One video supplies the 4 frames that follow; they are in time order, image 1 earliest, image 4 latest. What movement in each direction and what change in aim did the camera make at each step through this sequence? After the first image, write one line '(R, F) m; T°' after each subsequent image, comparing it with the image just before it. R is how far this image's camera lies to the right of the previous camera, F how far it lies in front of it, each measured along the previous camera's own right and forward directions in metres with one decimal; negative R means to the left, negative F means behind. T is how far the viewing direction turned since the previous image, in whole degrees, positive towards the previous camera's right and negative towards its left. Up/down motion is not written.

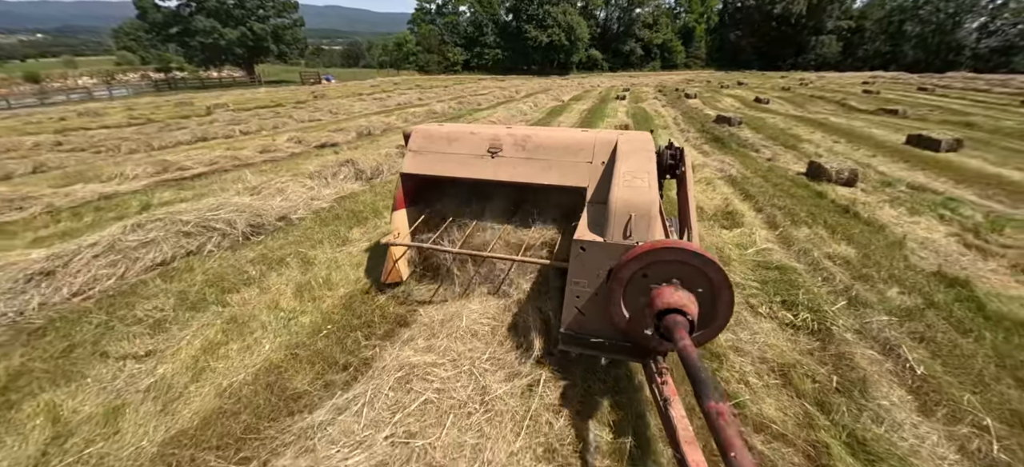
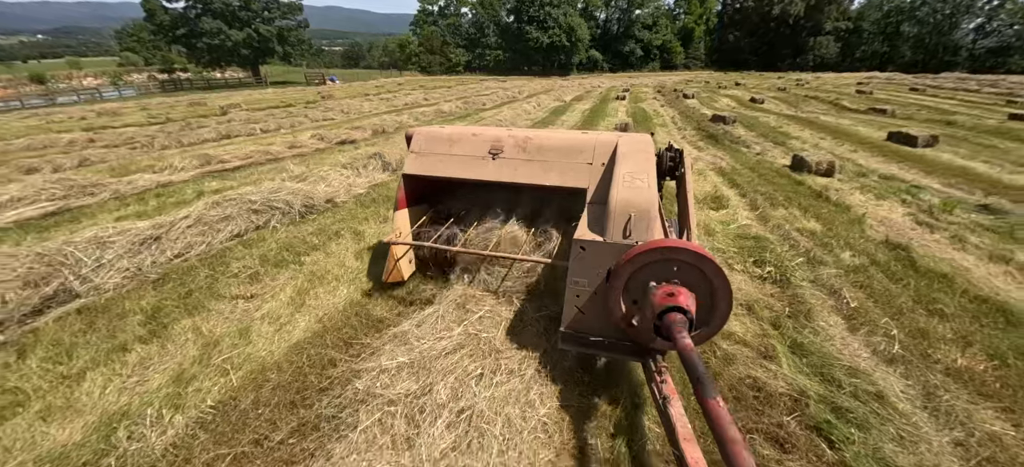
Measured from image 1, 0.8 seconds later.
(-0.3, -0.8) m; 0°
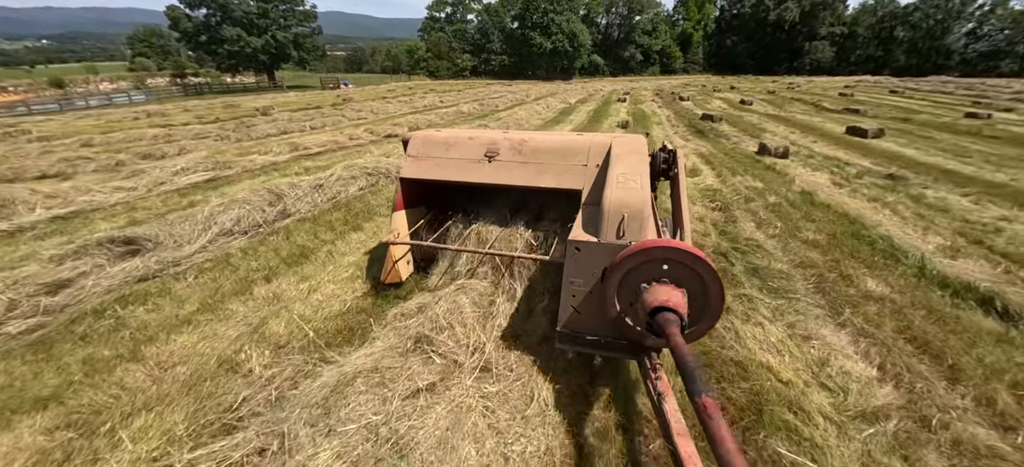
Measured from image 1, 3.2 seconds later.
(-0.8, -2.4) m; 0°
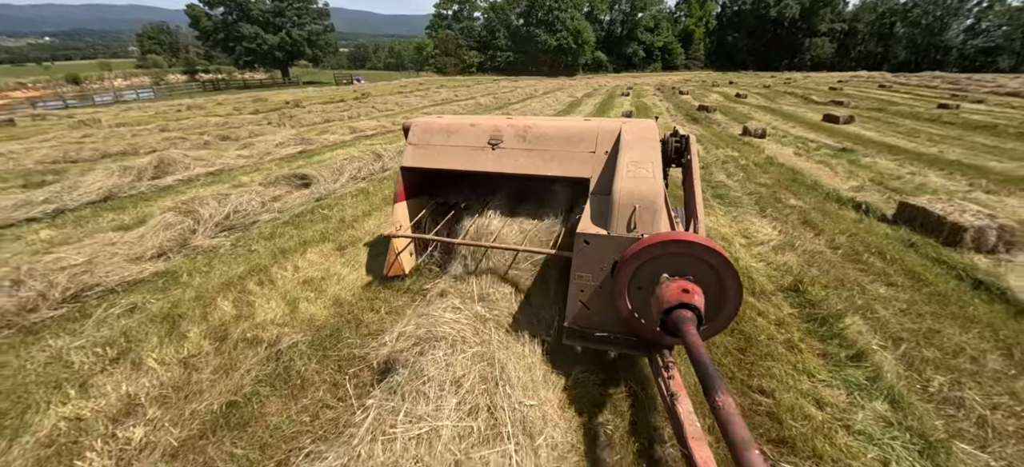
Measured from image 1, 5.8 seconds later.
(-0.8, -2.3) m; 0°
